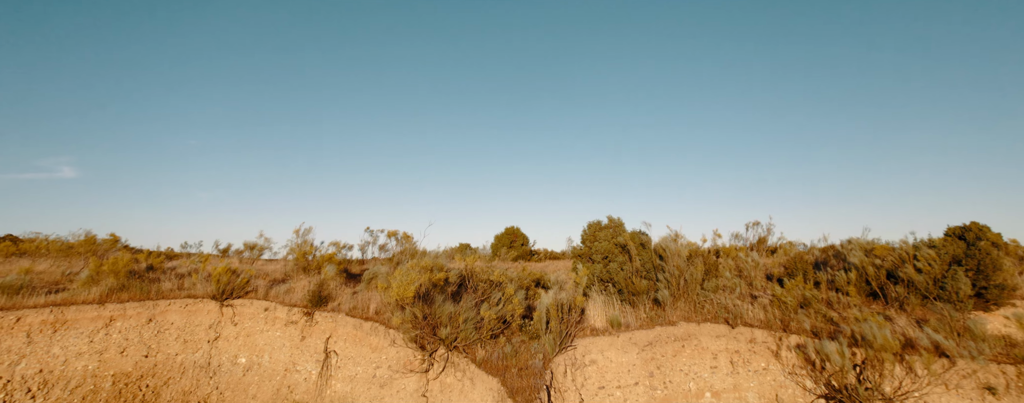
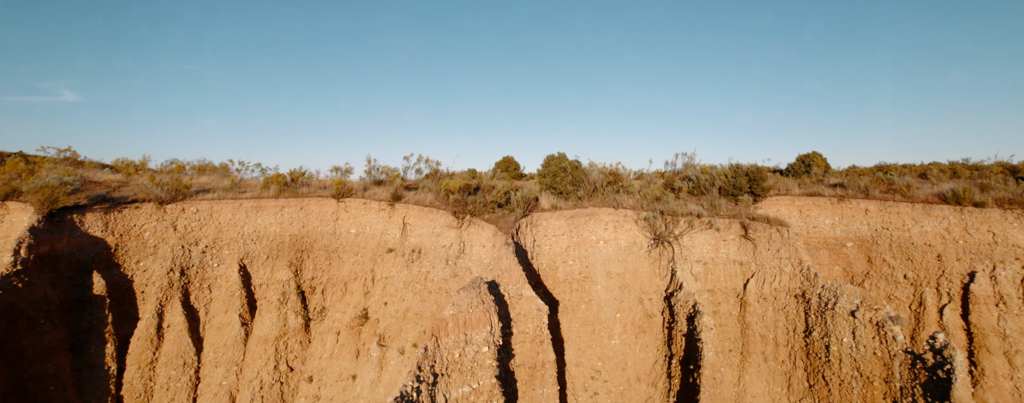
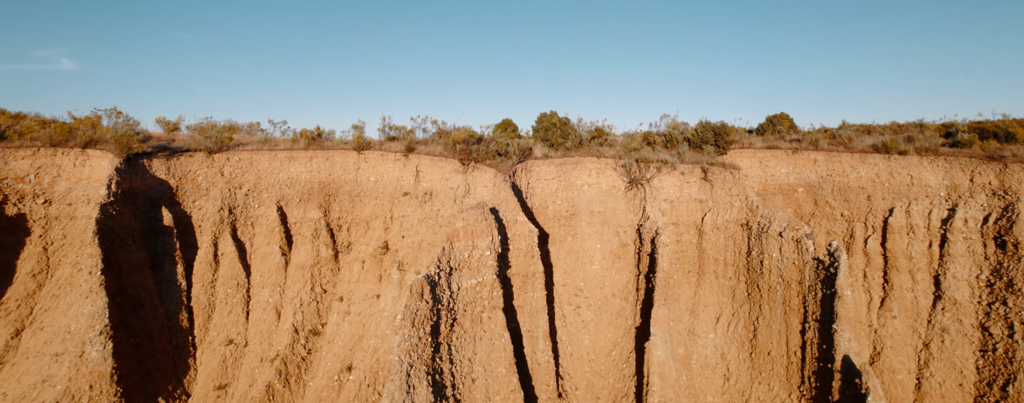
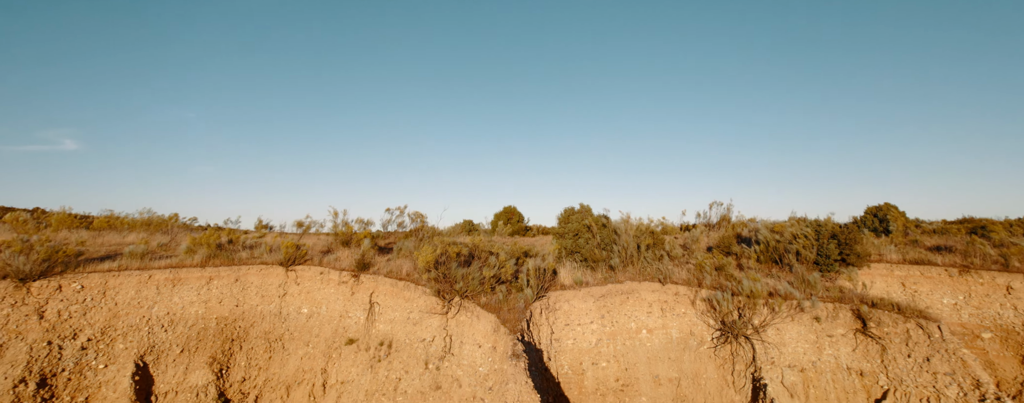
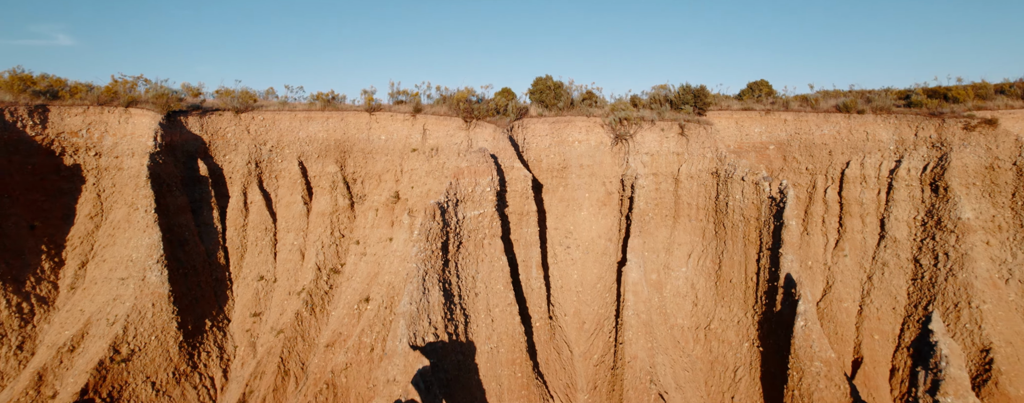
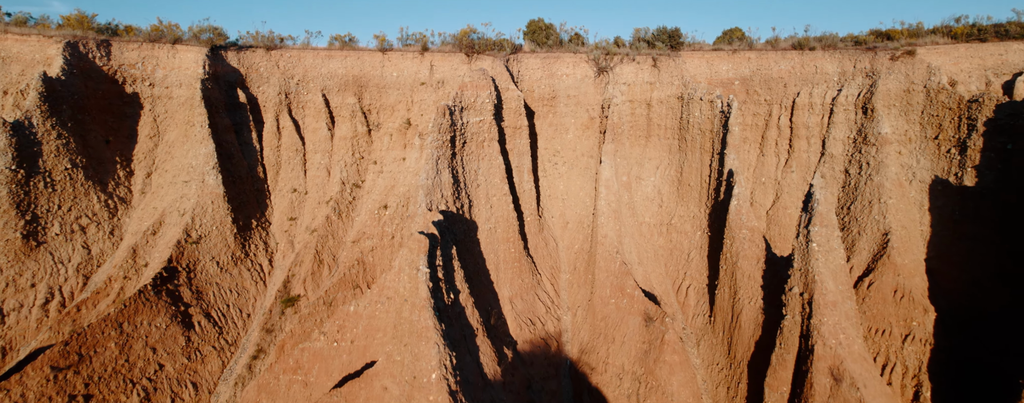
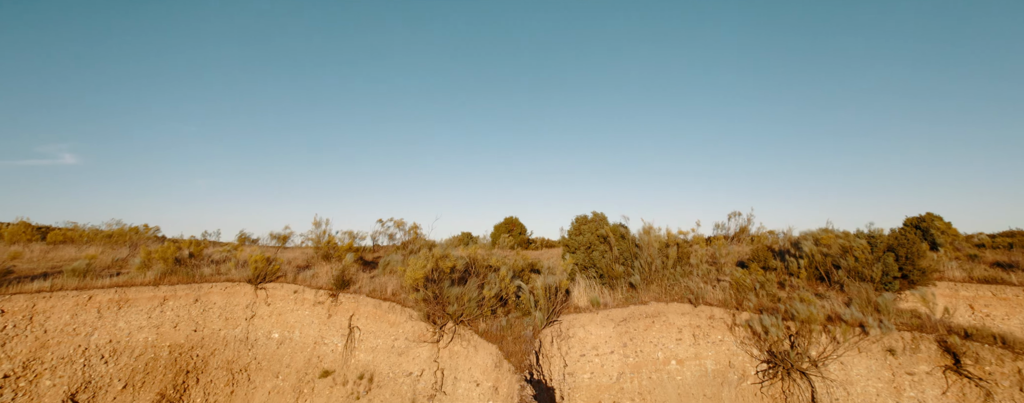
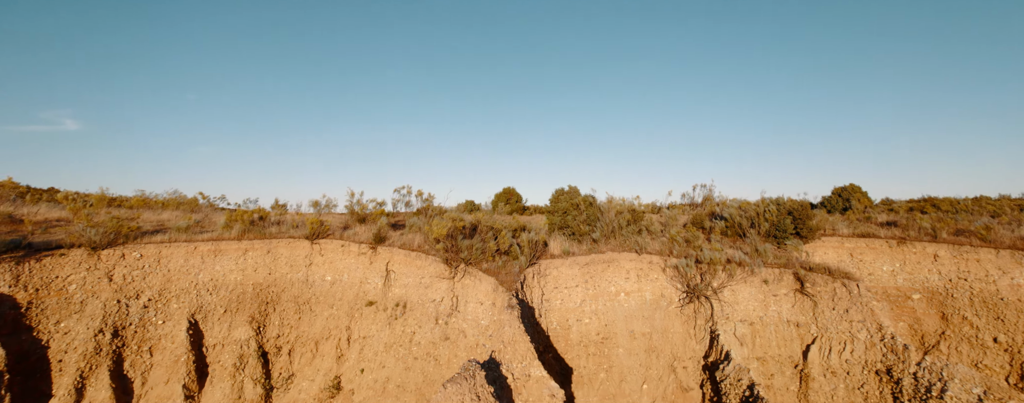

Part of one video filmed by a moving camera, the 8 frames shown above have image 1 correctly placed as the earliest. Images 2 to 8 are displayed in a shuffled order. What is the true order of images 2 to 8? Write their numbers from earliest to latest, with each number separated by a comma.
7, 4, 8, 2, 3, 5, 6
